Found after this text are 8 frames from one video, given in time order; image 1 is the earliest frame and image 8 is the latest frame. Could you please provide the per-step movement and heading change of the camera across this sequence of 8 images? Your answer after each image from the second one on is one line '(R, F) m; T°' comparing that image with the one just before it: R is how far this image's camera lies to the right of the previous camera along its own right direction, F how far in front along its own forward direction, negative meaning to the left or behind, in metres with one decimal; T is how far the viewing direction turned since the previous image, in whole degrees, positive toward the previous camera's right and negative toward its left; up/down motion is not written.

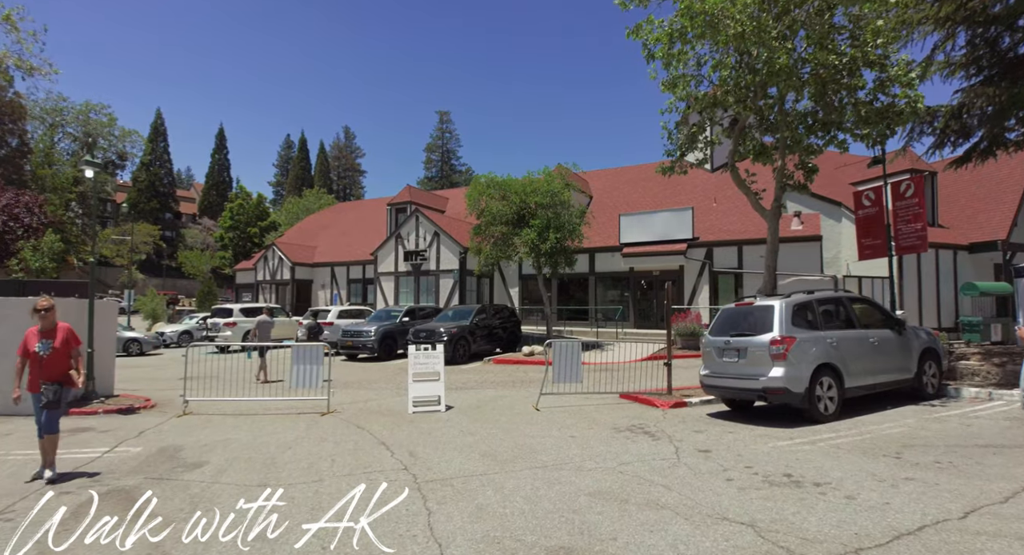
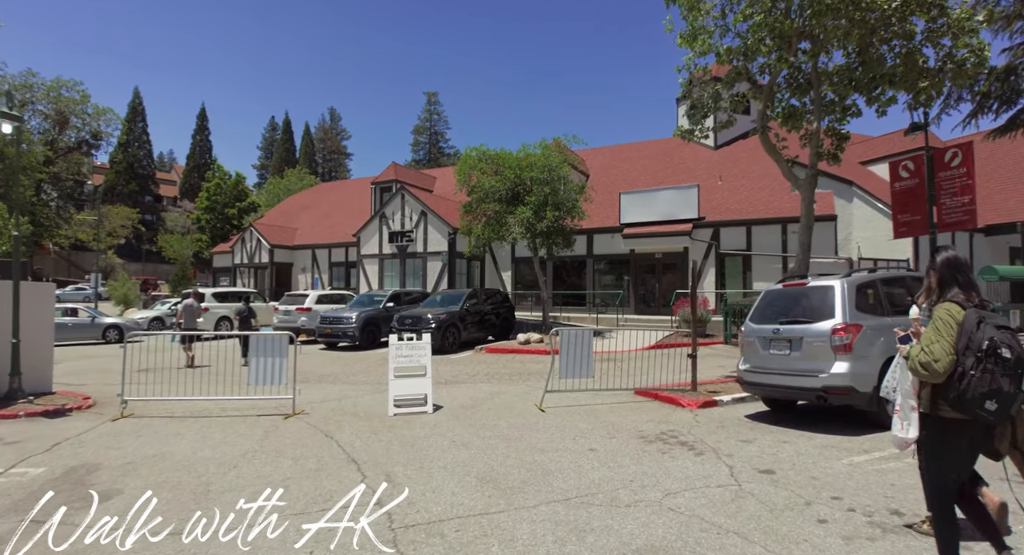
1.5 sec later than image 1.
(-0.2, +1.6) m; +1°
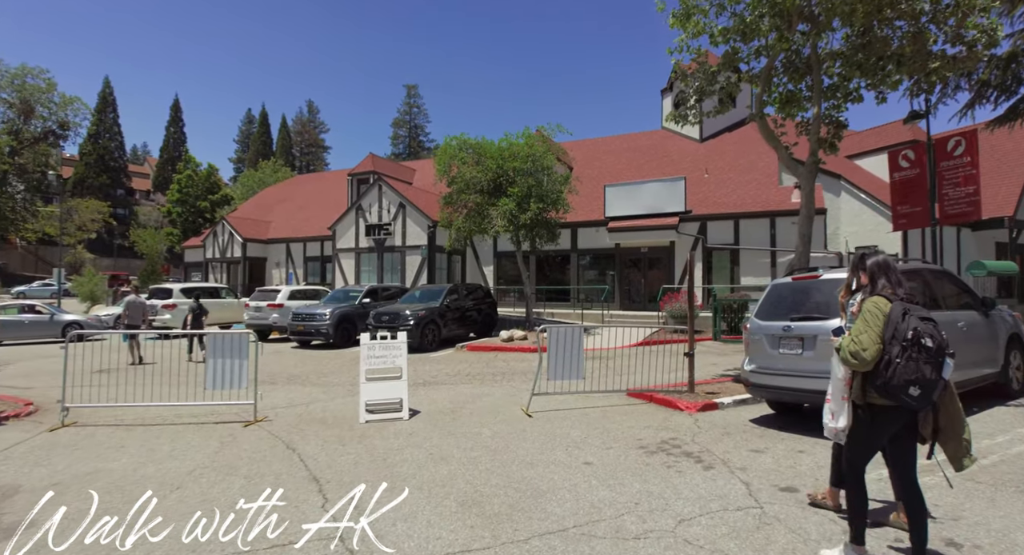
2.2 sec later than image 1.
(0.0, +0.7) m; +2°
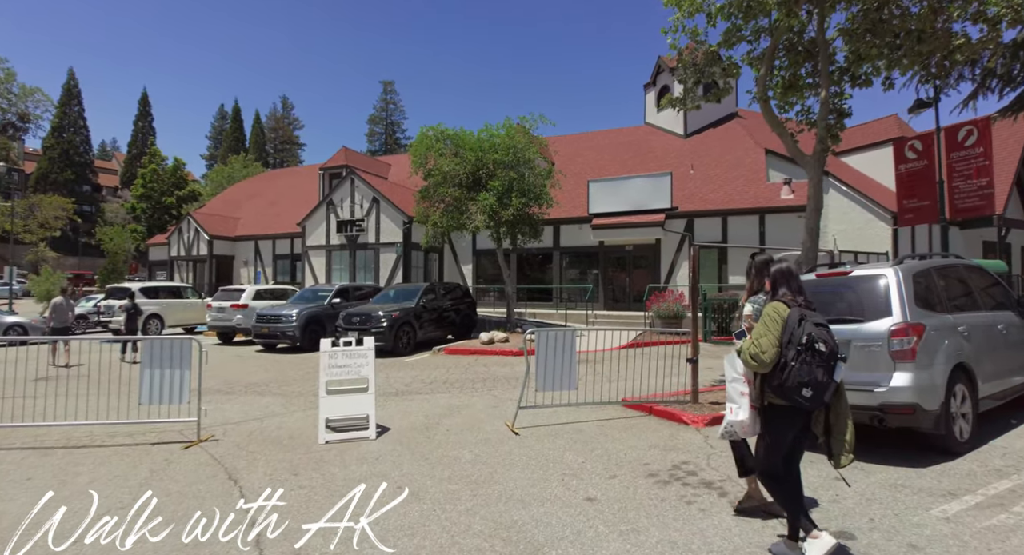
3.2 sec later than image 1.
(-0.1, +1.0) m; +2°
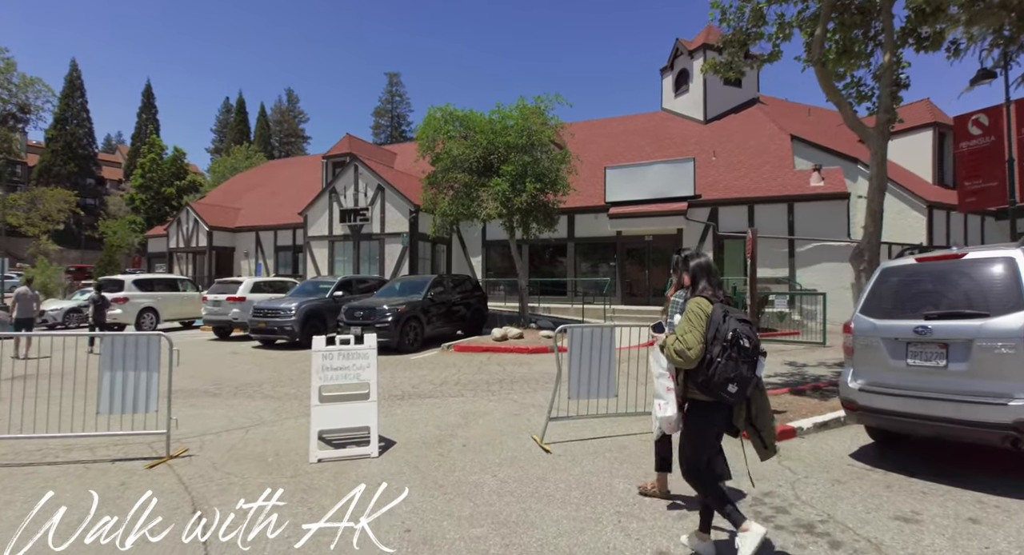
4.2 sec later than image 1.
(-0.2, +1.1) m; -1°
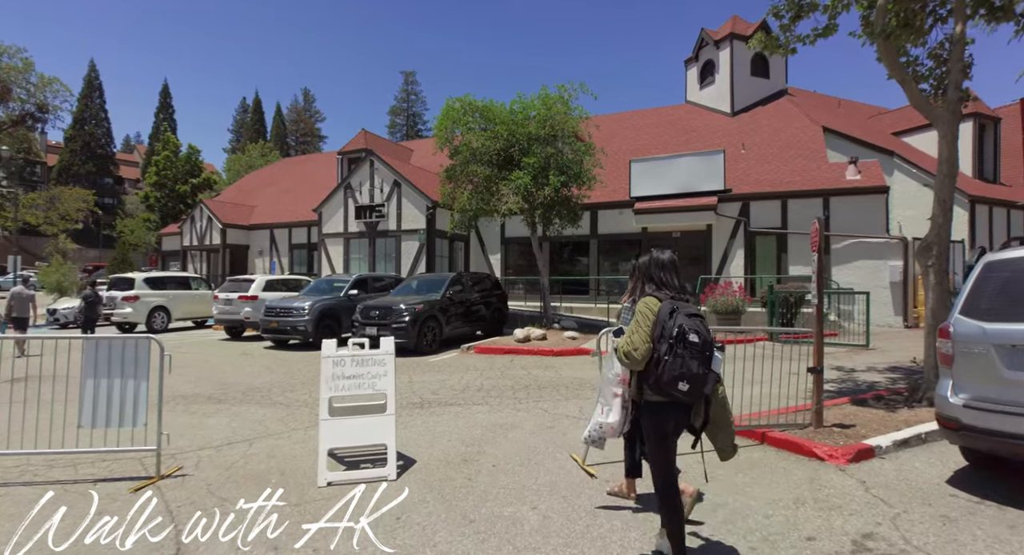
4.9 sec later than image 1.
(-0.2, +0.7) m; -1°
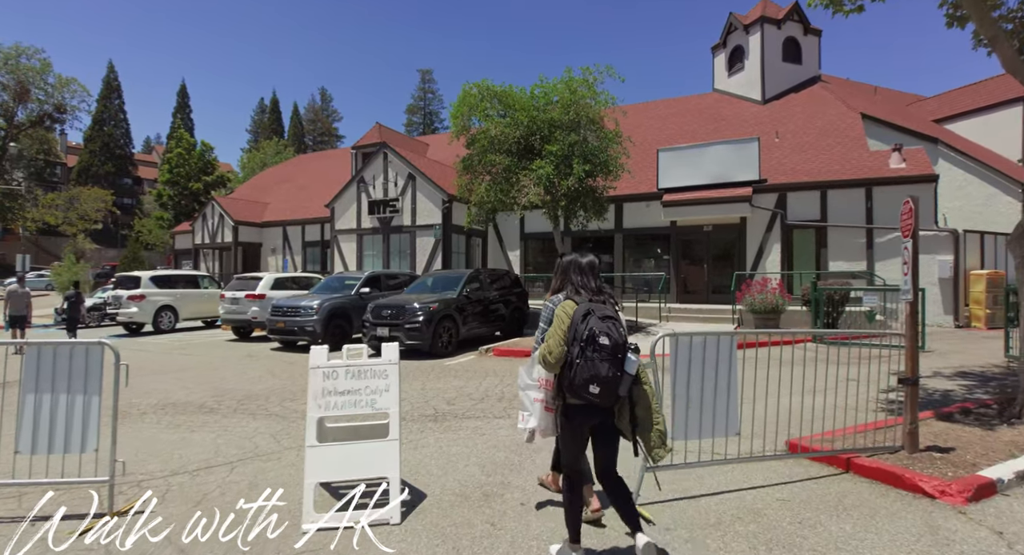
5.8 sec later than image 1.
(-0.1, +1.0) m; -2°
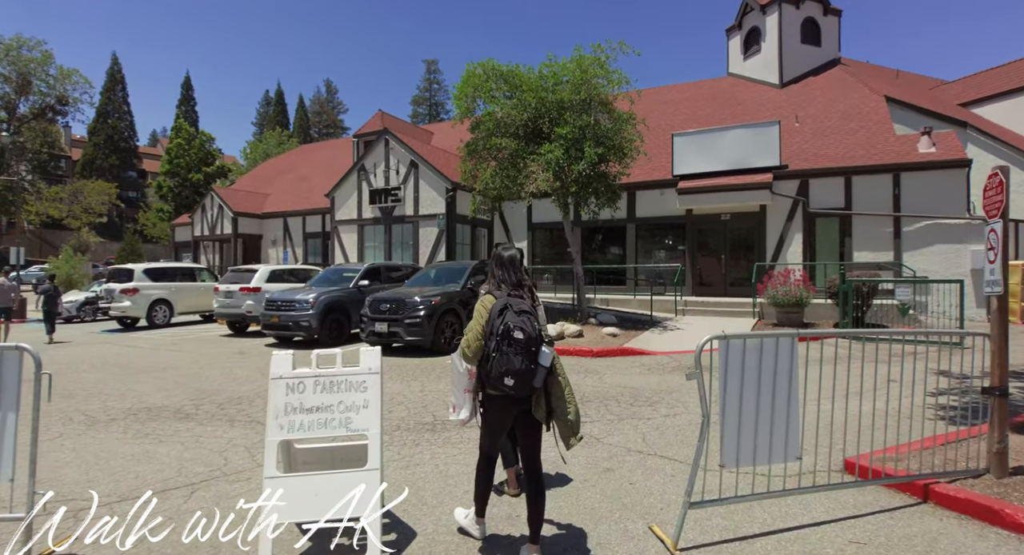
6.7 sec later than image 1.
(0.0, +0.8) m; -1°
